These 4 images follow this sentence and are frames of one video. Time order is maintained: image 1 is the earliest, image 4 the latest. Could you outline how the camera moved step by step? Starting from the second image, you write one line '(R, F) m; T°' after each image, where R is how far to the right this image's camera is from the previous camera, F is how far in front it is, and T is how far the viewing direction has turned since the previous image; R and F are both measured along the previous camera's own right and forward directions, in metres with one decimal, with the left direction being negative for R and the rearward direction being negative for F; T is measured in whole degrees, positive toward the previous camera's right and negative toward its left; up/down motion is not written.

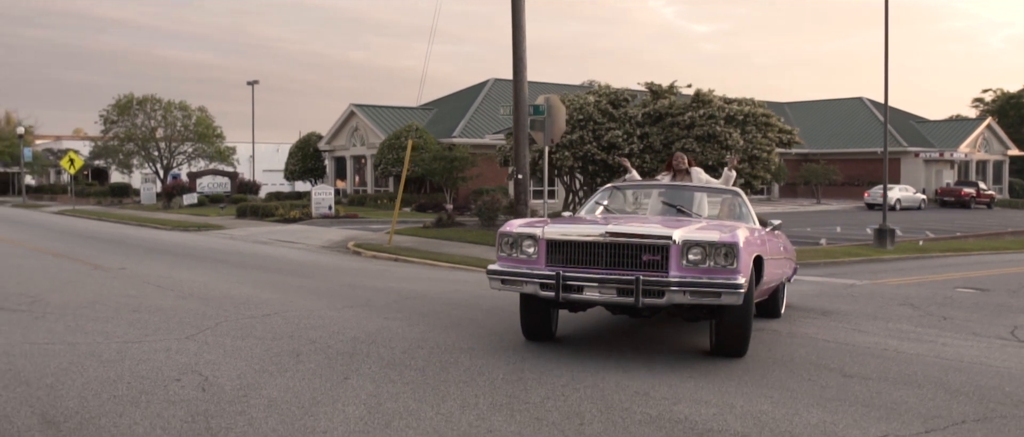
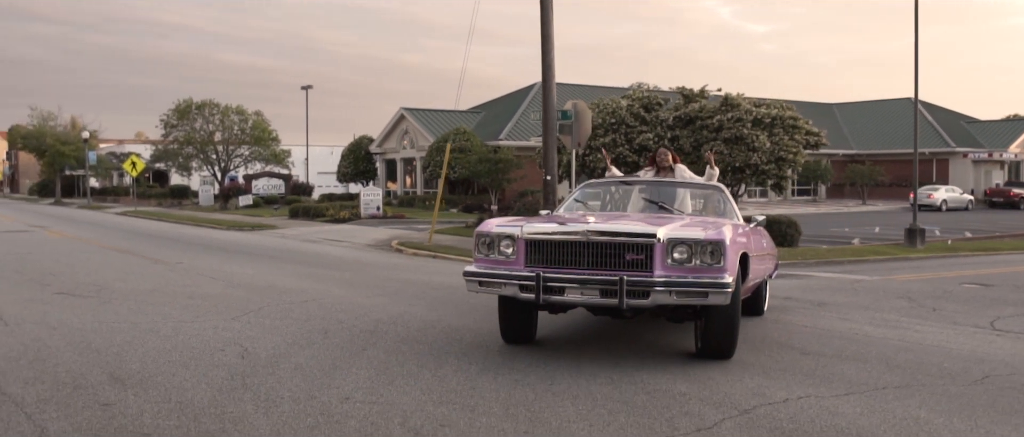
(+0.5, -1.0) m; -3°
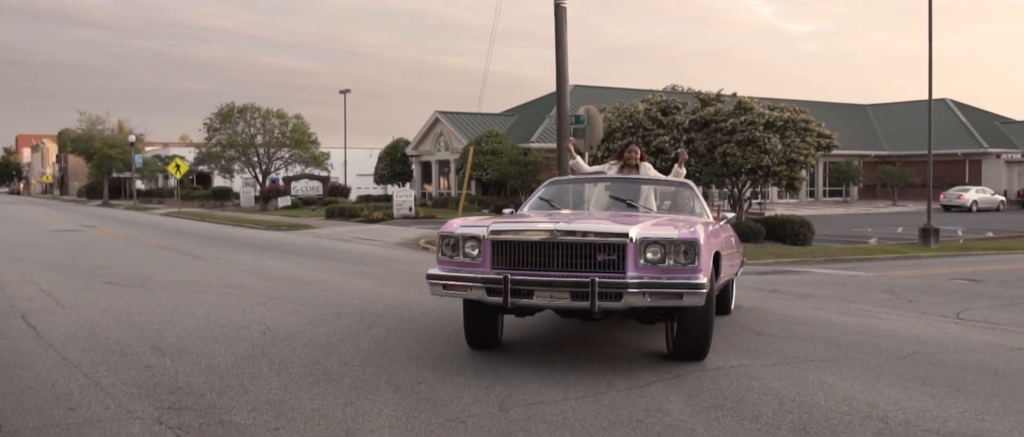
(+0.5, -1.0) m; -3°
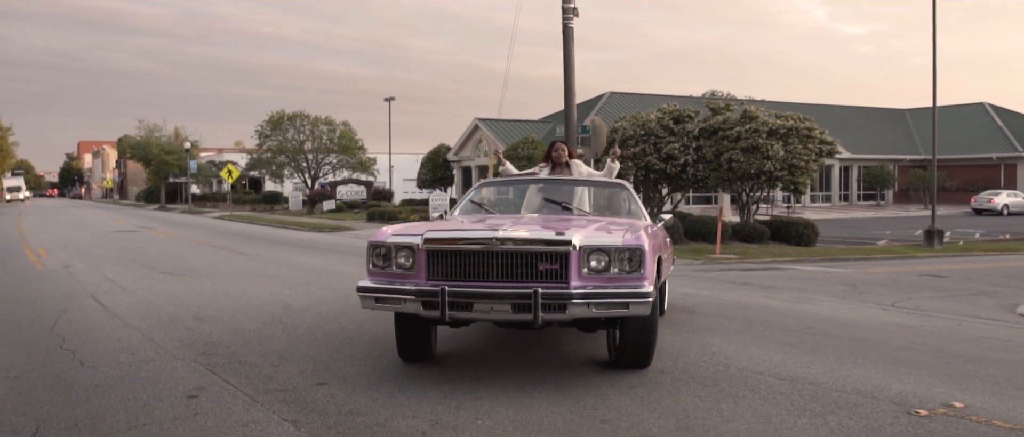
(+0.9, -1.8) m; -3°
